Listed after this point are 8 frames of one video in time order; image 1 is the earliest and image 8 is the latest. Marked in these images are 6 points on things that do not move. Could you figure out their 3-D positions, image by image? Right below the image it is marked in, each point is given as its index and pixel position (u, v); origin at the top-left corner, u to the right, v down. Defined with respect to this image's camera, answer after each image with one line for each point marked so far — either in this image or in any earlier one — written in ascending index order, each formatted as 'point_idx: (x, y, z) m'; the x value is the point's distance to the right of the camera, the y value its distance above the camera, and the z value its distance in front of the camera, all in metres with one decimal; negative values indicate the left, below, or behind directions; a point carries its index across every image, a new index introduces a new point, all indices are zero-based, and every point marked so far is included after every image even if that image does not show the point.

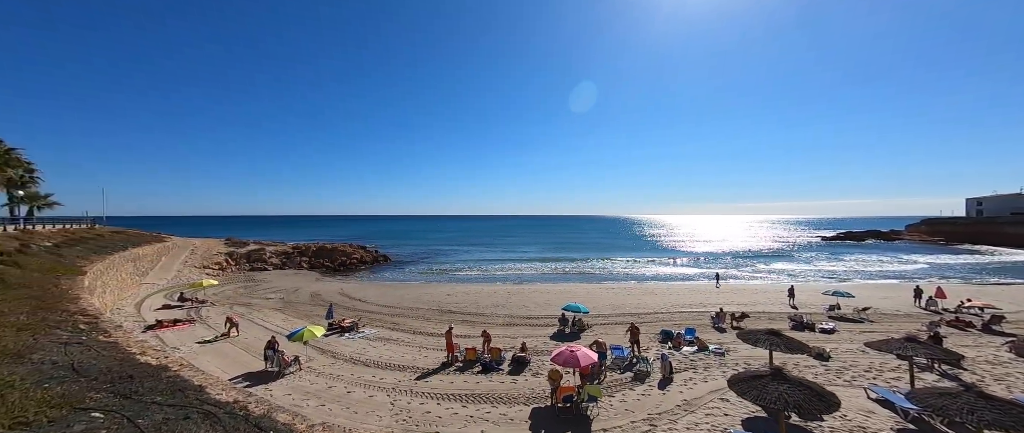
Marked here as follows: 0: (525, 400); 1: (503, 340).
0: (+0.4, -5.8, +10.2) m
1: (-0.4, -5.8, +15.3) m
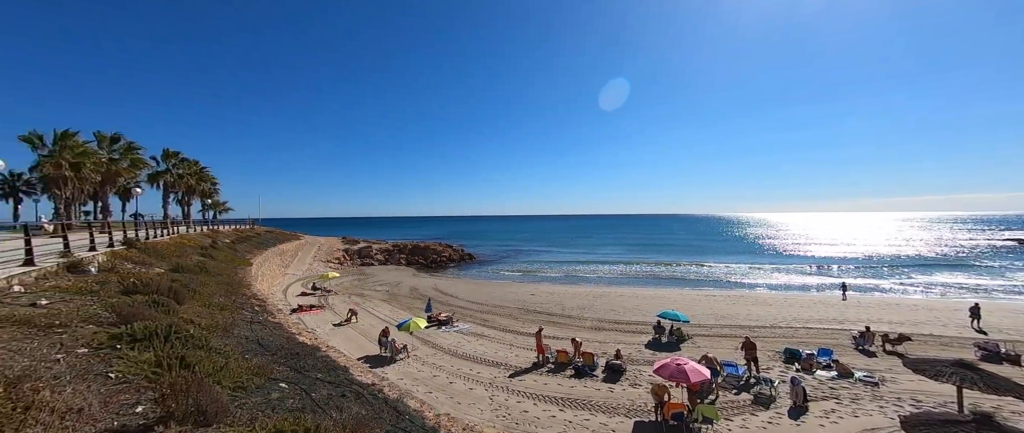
0: (+3.4, -5.8, +9.7) m
1: (+3.7, -5.8, +14.8) m
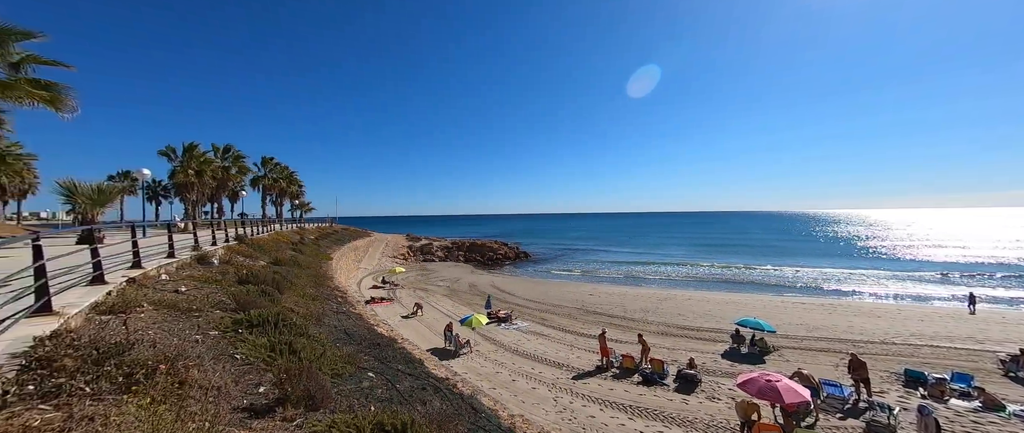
0: (+5.2, -5.7, +8.8) m
1: (+6.4, -5.7, +13.8) m
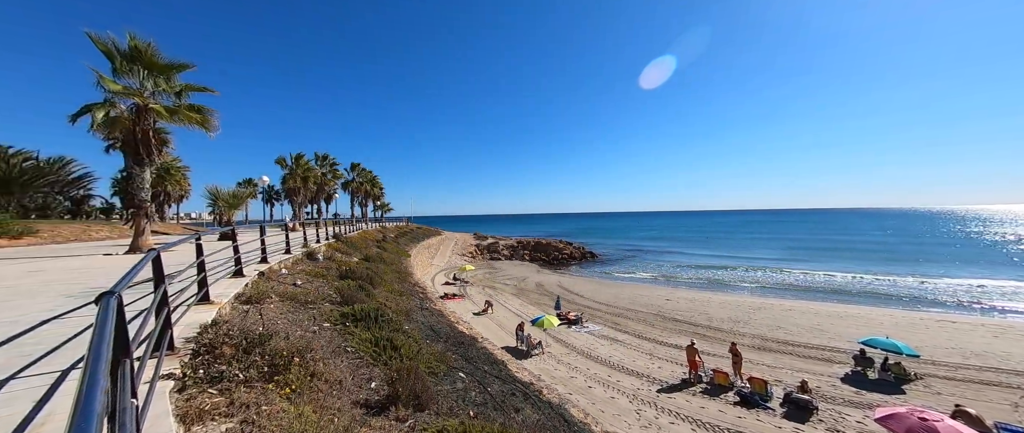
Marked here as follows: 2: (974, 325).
0: (+7.2, -5.7, +7.4) m
1: (+9.3, -5.7, +12.1) m
2: (+23.1, -5.4, +16.2) m
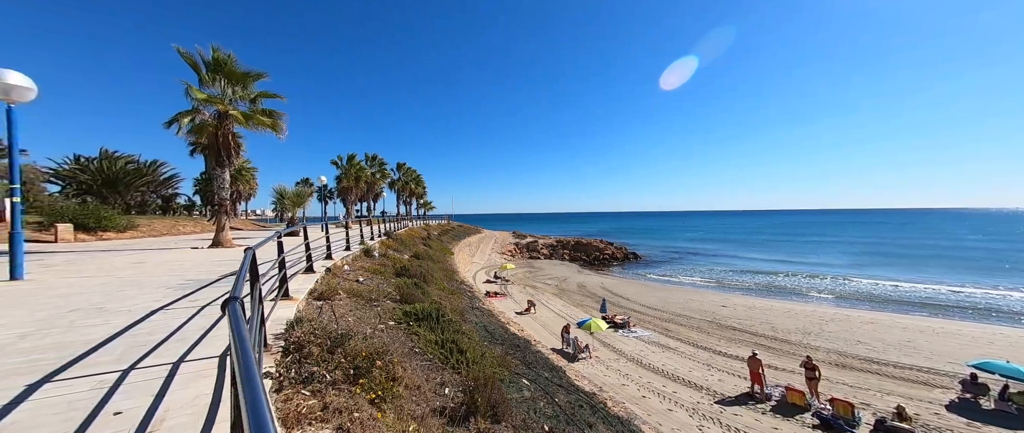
0: (+8.4, -5.8, +6.4) m
1: (+11.0, -5.7, +10.8) m
2: (+25.1, -5.5, +13.3) m
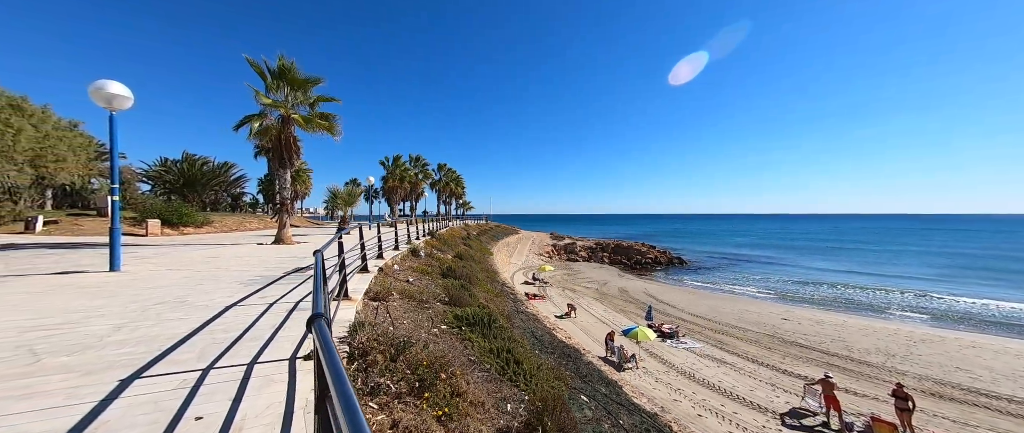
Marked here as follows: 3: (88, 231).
0: (+9.3, -5.9, +5.1) m
1: (+12.3, -5.9, +9.3) m
2: (+26.7, -5.9, +10.3) m
3: (-18.4, -0.6, +14.1) m
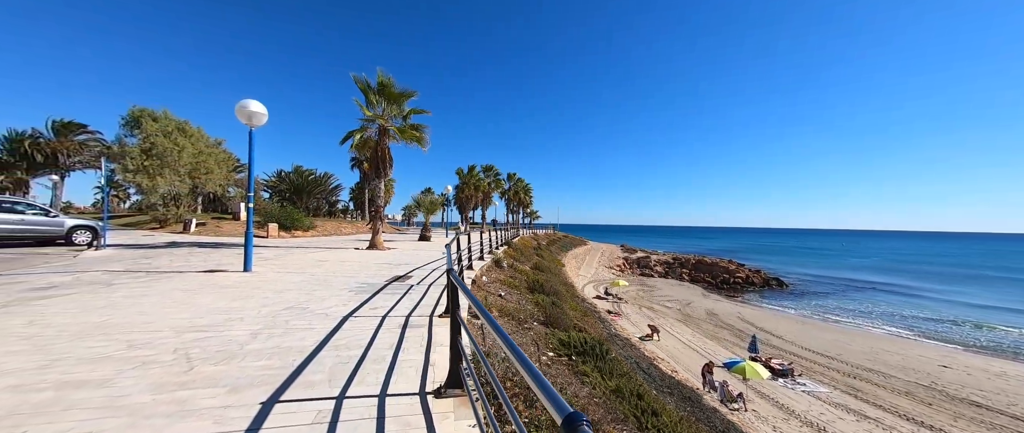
0: (+10.6, -6.3, +2.5) m
1: (+14.4, -6.5, +6.0) m
2: (+28.6, -6.7, +4.2) m
3: (-14.7, -0.8, +16.7) m
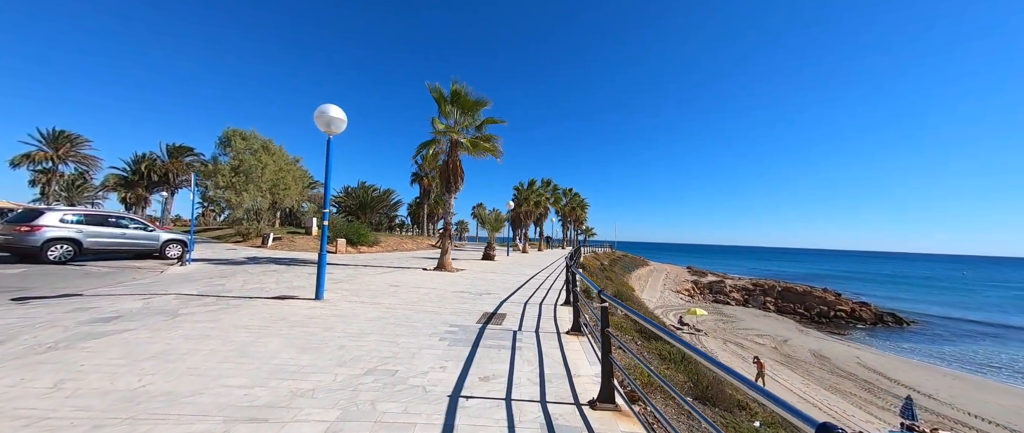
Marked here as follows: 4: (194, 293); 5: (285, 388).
0: (+11.7, -6.6, -0.8) m
1: (+15.9, -6.9, +2.1) m
2: (+29.8, -7.2, -1.7) m
3: (-11.2, -1.6, +17.1) m
4: (-5.5, -1.3, +5.6) m
5: (-1.8, -1.4, +2.6) m
